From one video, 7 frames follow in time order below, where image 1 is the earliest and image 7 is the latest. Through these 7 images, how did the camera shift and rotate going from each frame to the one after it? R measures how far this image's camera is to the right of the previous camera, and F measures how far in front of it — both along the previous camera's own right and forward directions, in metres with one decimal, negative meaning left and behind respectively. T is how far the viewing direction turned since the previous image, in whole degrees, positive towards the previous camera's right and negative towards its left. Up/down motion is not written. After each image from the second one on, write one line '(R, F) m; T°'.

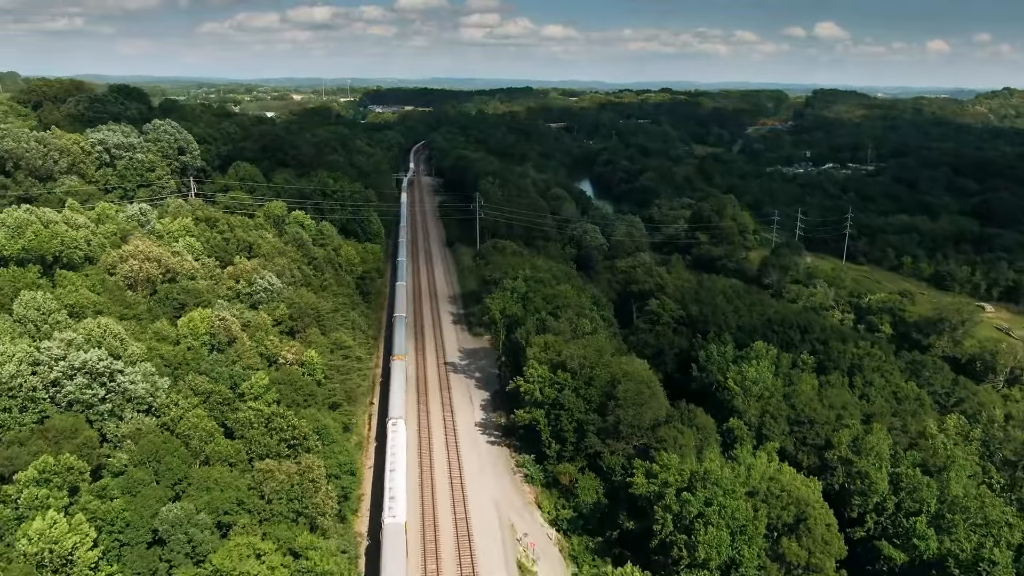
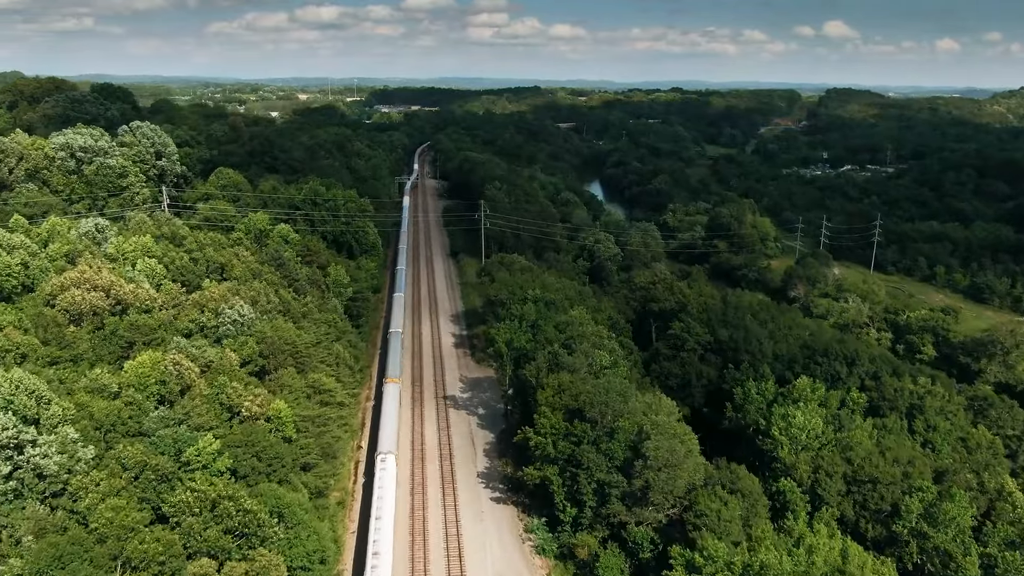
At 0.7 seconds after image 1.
(0.0, +5.8) m; 0°
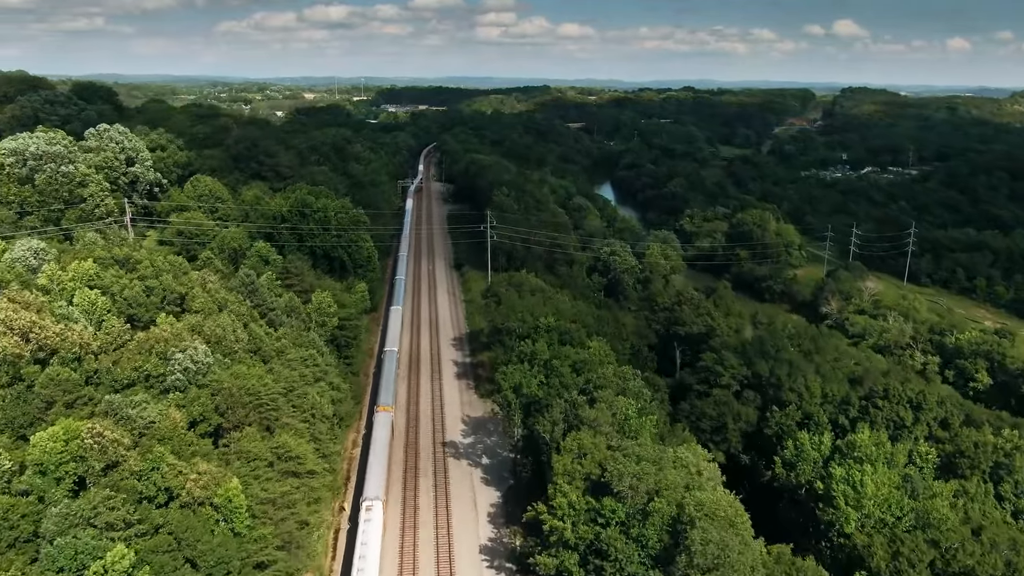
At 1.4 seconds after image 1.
(0.0, +6.2) m; 0°
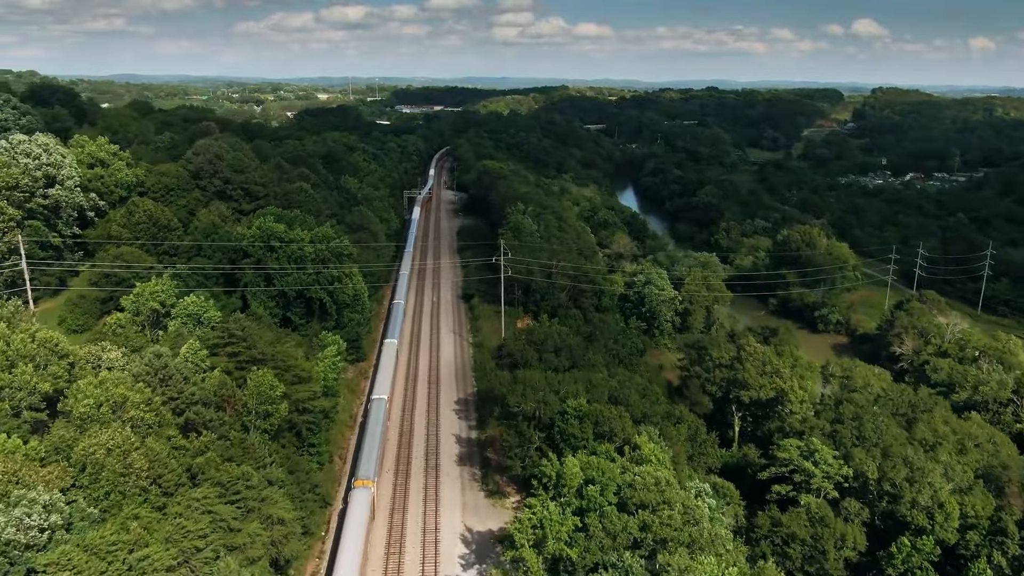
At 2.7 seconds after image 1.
(-0.1, +11.2) m; -1°
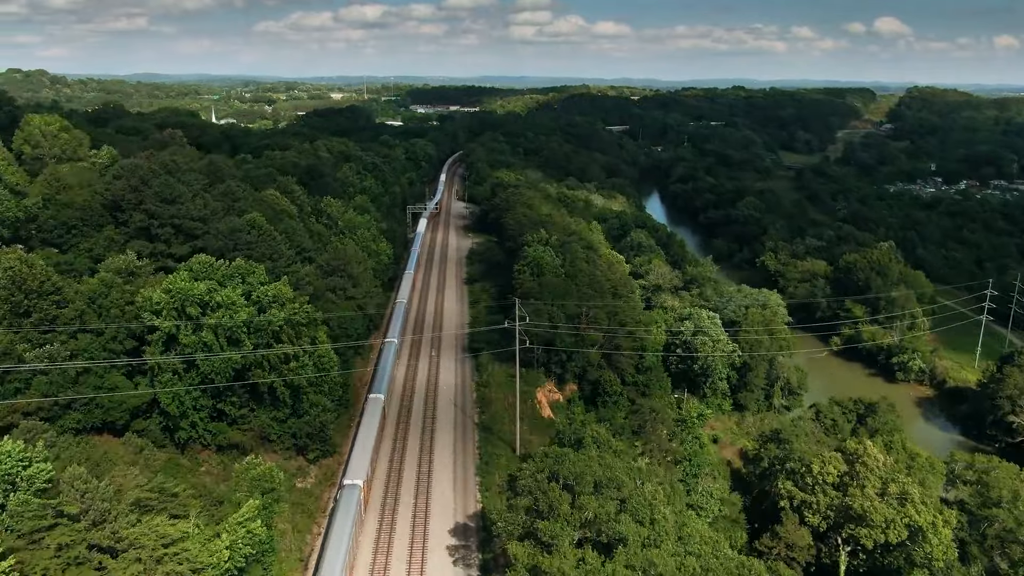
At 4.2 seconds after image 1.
(0.0, +12.9) m; -1°
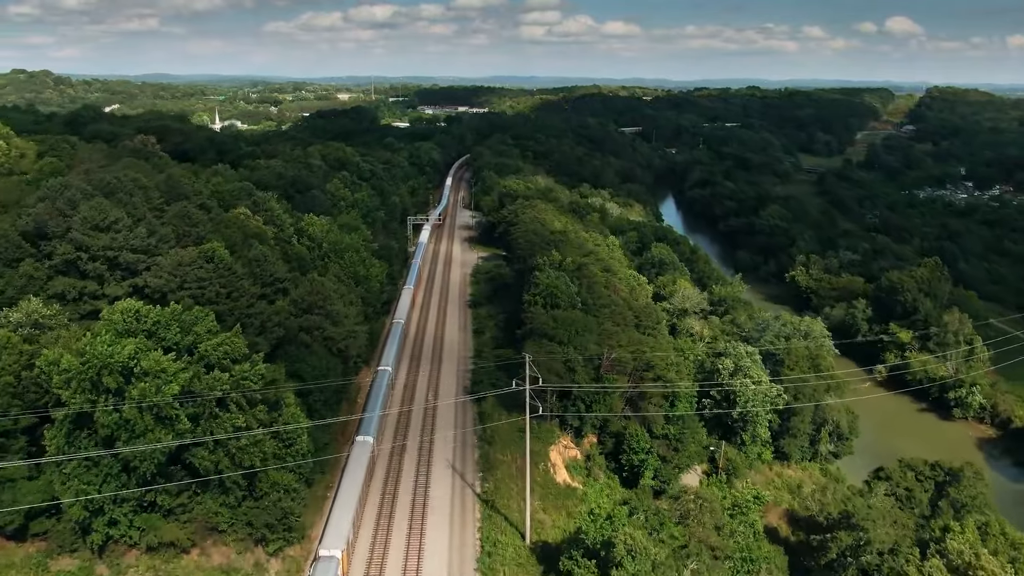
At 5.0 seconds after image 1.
(0.0, +7.2) m; -1°
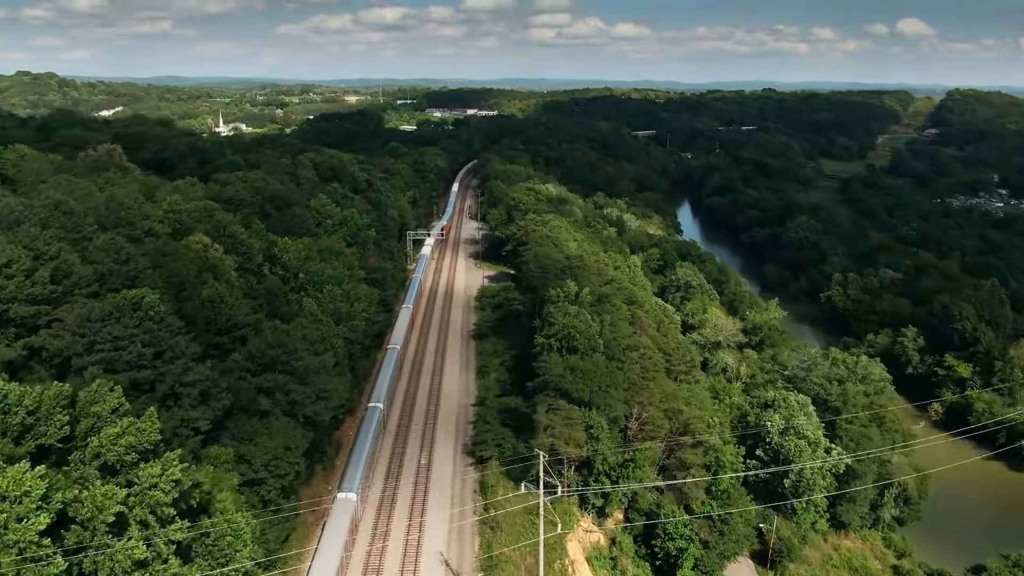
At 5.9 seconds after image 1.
(0.0, +7.4) m; -1°
